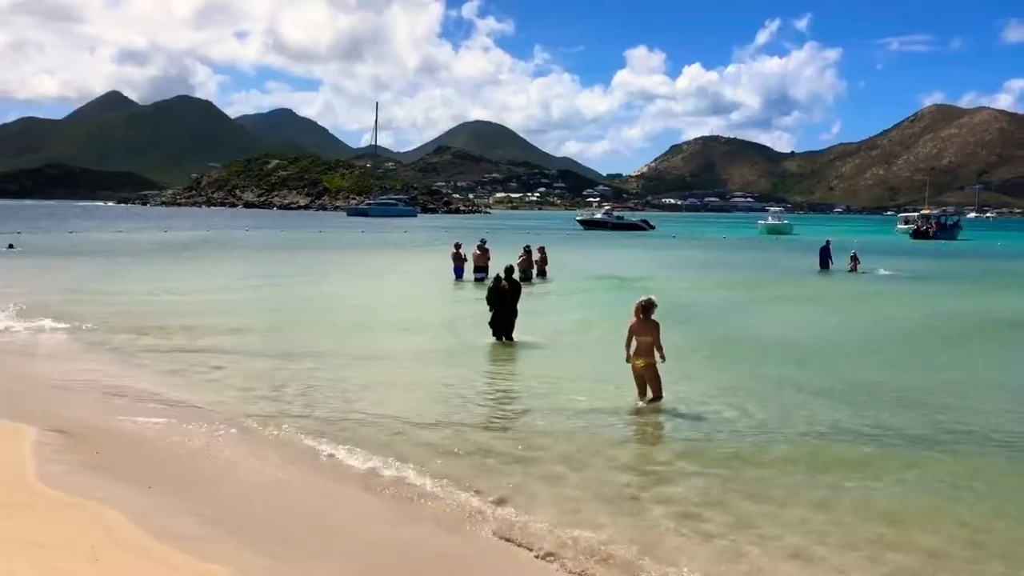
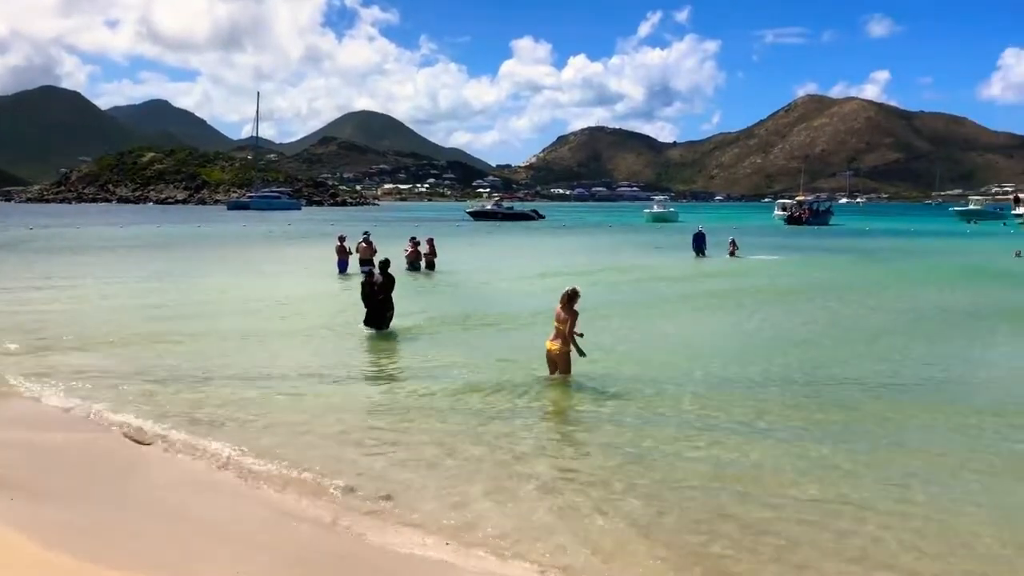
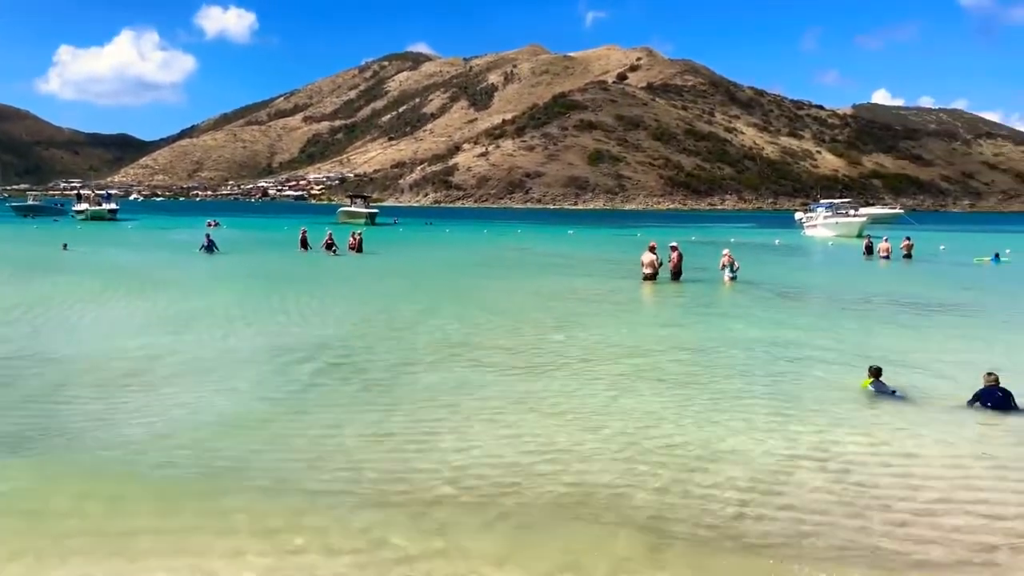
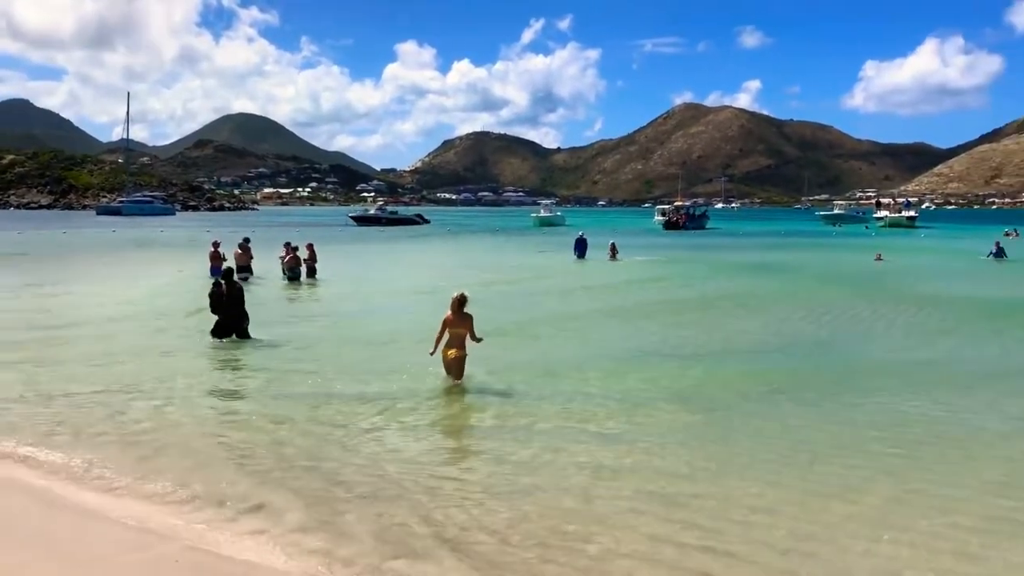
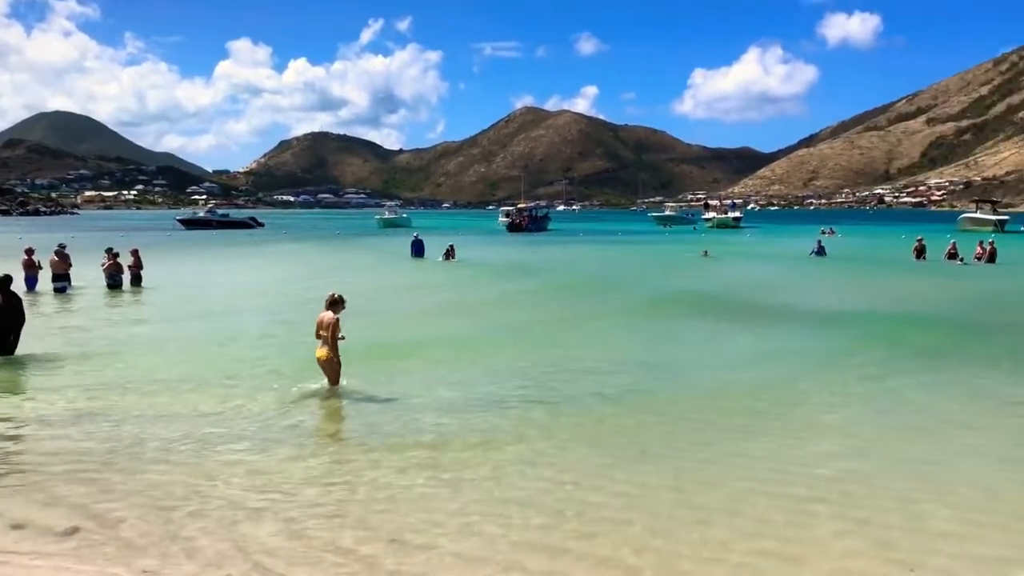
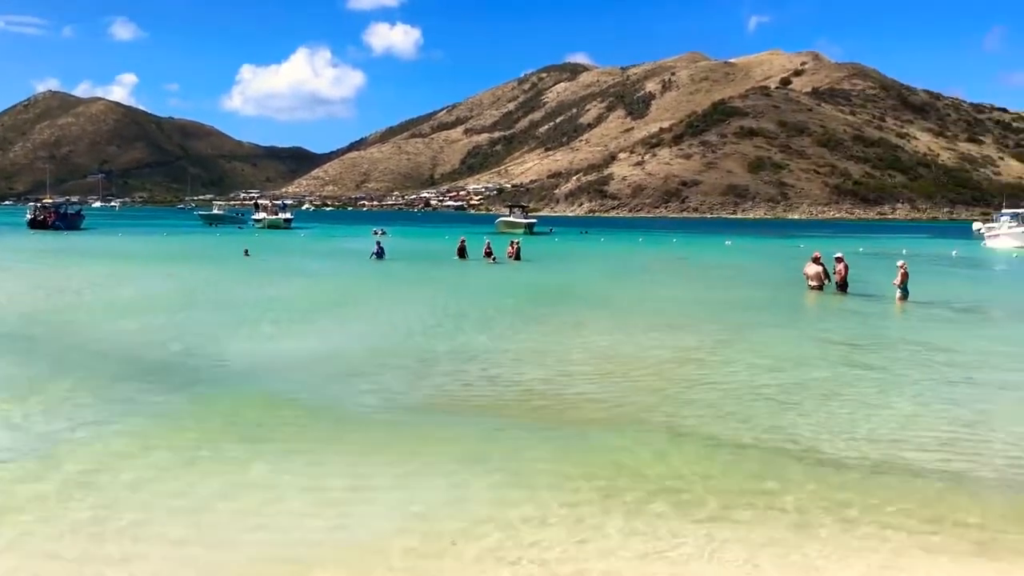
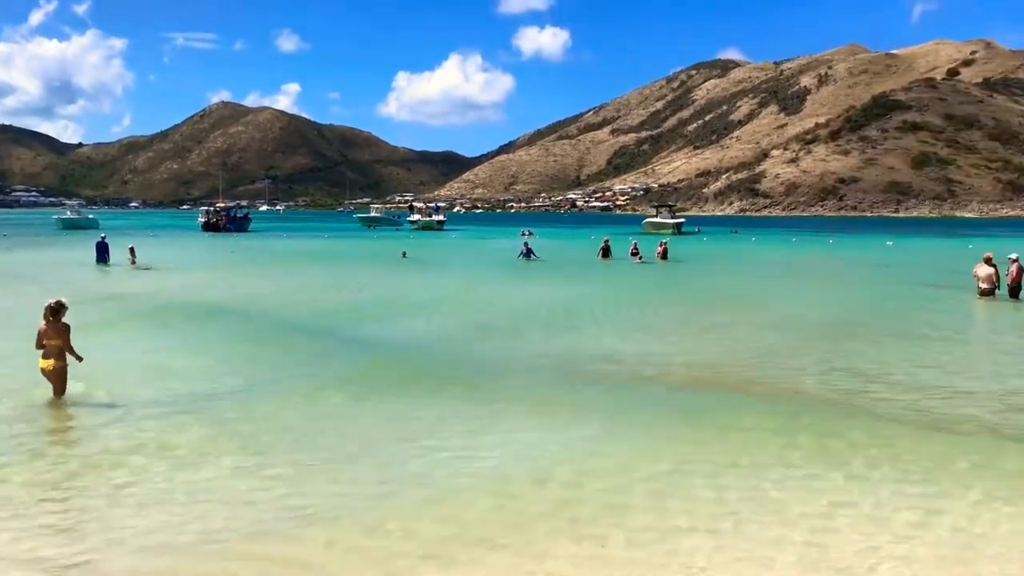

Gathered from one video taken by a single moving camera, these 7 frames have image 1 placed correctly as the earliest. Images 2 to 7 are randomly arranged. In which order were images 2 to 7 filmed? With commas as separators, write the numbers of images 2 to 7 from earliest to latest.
2, 4, 5, 7, 6, 3
